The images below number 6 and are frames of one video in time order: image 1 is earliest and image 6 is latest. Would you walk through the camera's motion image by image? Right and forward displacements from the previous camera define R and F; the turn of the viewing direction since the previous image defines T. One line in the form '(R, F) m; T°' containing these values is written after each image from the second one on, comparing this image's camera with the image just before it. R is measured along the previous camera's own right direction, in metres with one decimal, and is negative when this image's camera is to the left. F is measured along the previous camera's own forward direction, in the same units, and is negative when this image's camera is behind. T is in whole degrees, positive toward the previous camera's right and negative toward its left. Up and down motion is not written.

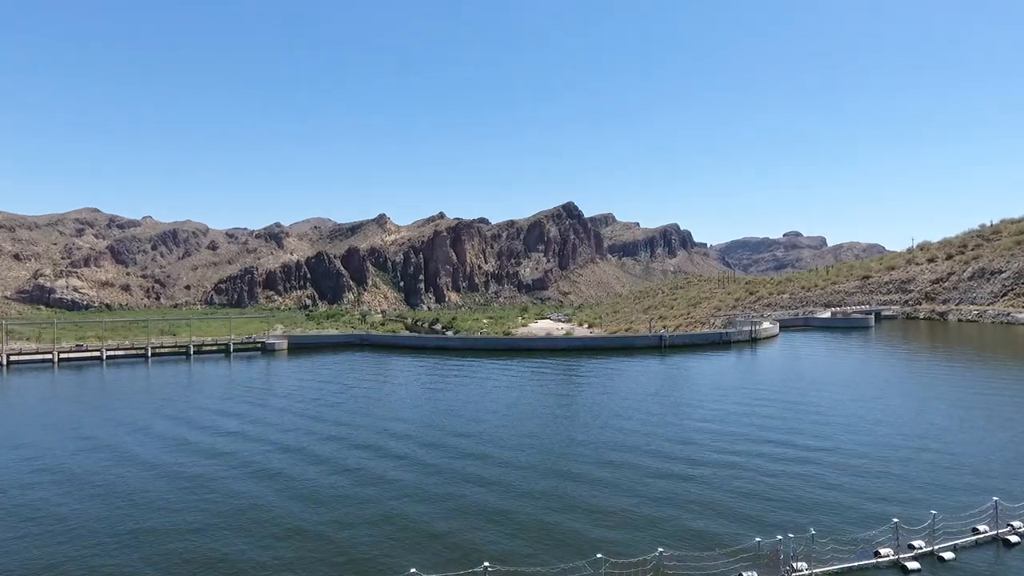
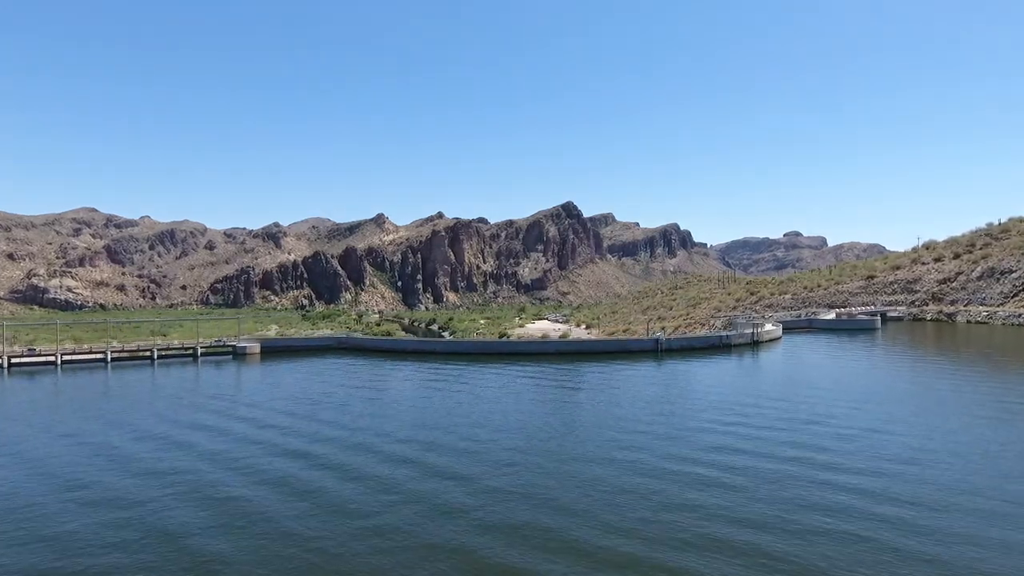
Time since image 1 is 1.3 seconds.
(+0.6, +1.7) m; 0°
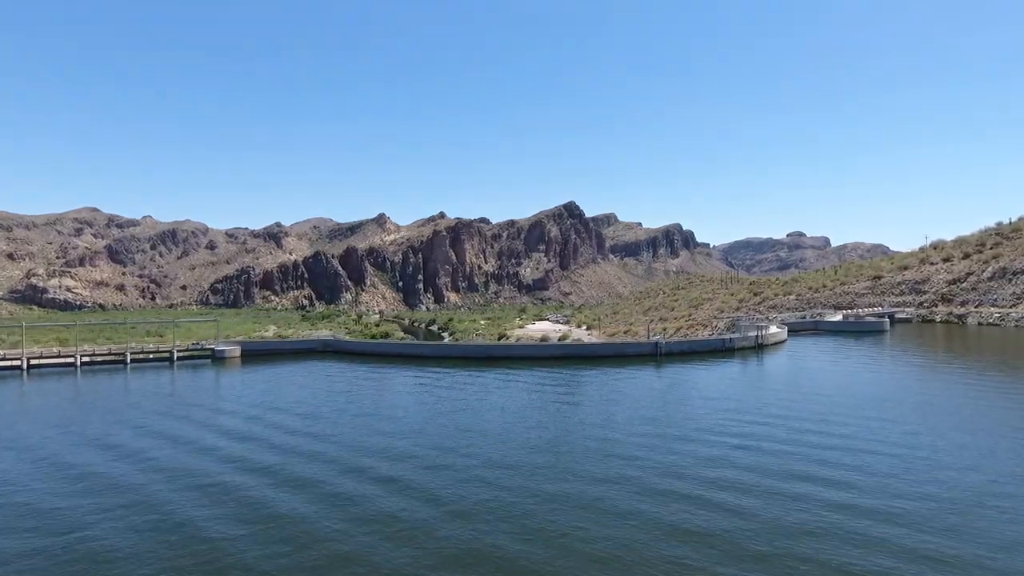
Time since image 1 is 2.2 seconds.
(+0.4, +1.3) m; 0°
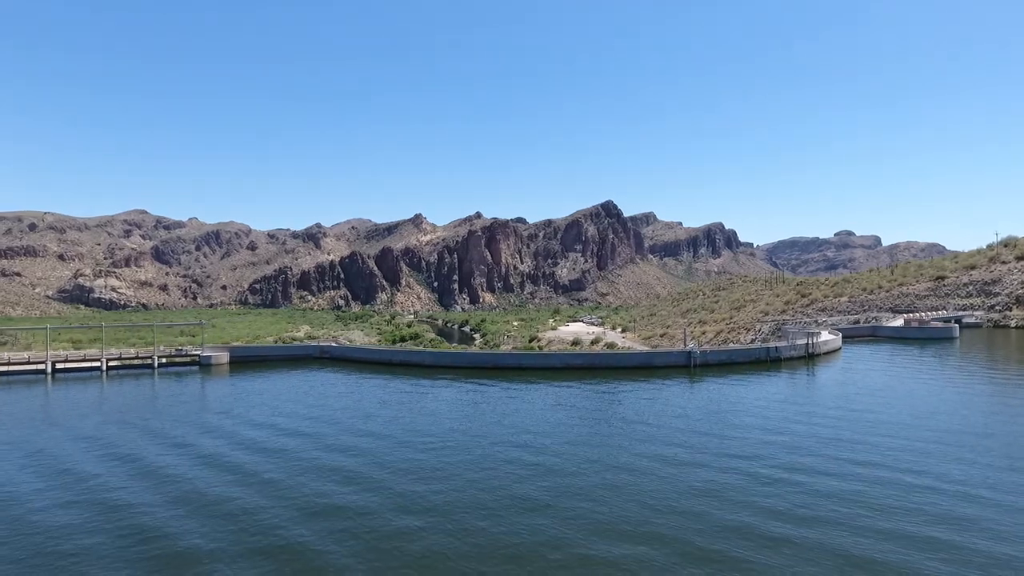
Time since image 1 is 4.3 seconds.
(+0.9, +2.9) m; -3°
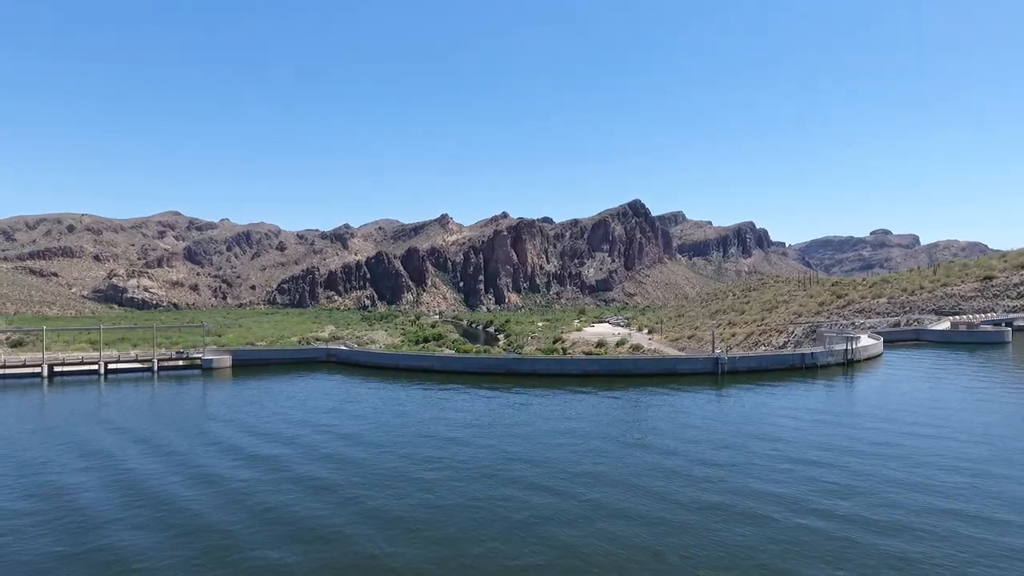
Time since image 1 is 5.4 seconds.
(+0.5, +1.4) m; -2°
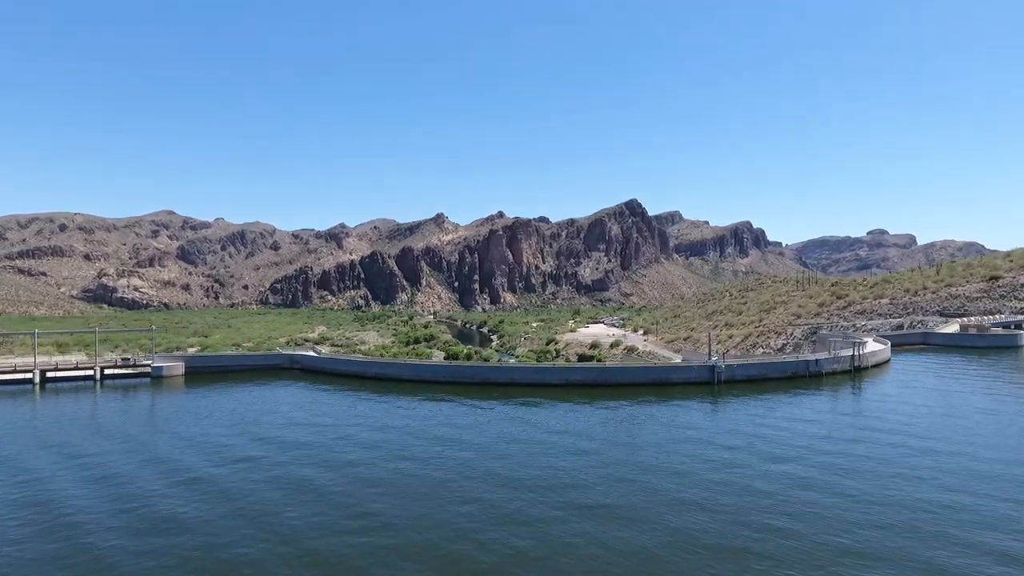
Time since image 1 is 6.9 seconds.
(+0.7, +1.9) m; 0°
